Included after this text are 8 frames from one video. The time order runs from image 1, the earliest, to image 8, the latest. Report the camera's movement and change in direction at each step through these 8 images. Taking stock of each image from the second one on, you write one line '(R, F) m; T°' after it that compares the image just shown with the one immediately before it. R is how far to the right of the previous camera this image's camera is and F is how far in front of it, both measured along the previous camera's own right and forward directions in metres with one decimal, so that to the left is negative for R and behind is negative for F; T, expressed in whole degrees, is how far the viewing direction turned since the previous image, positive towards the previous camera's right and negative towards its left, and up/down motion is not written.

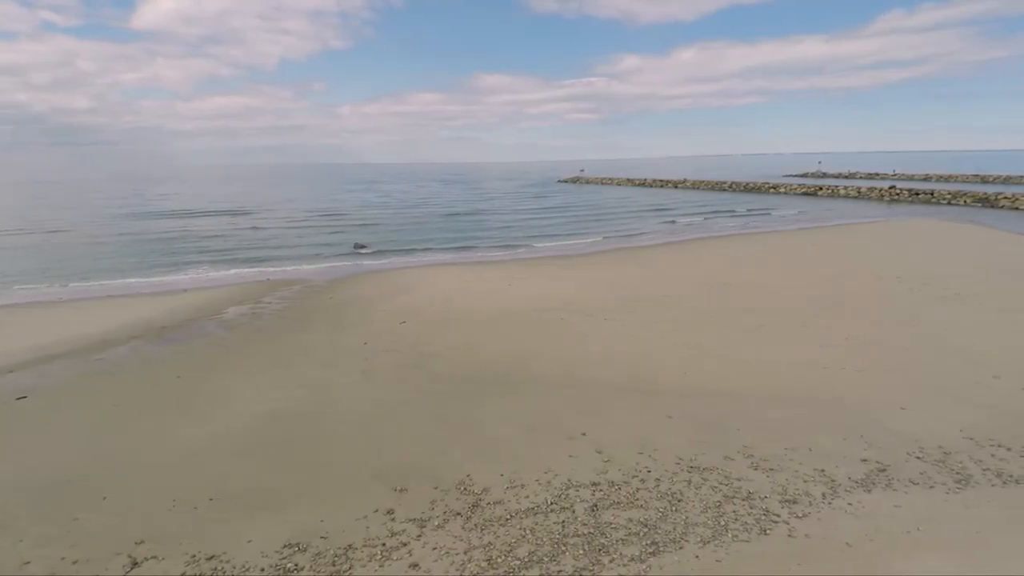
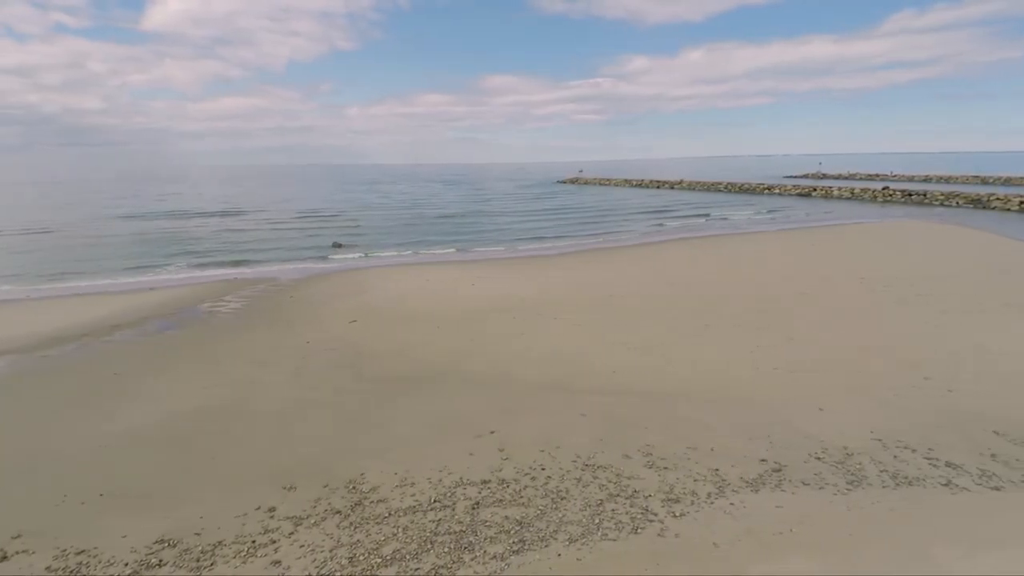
(+0.7, 0.0) m; -1°
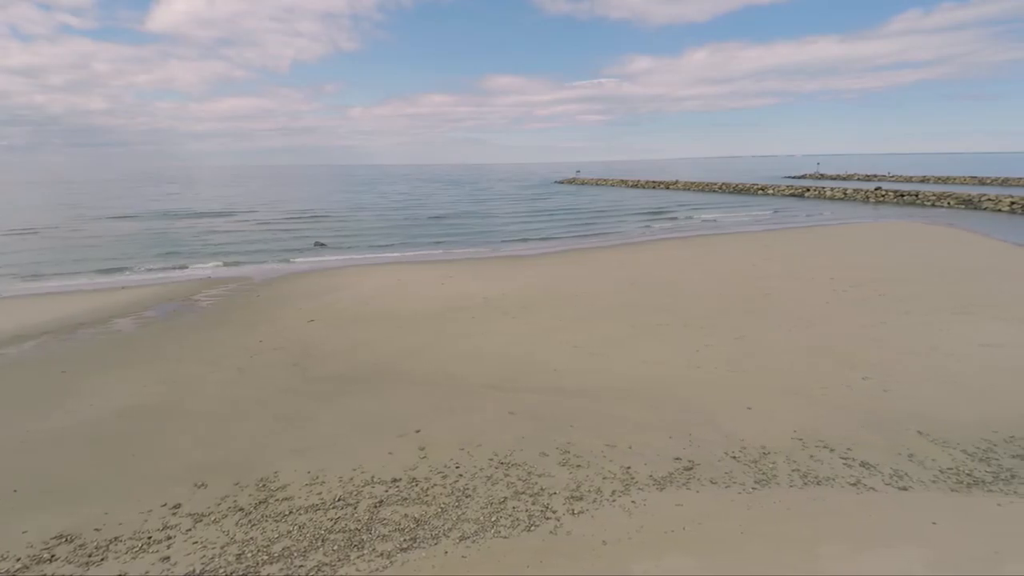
(+0.6, 0.0) m; 0°
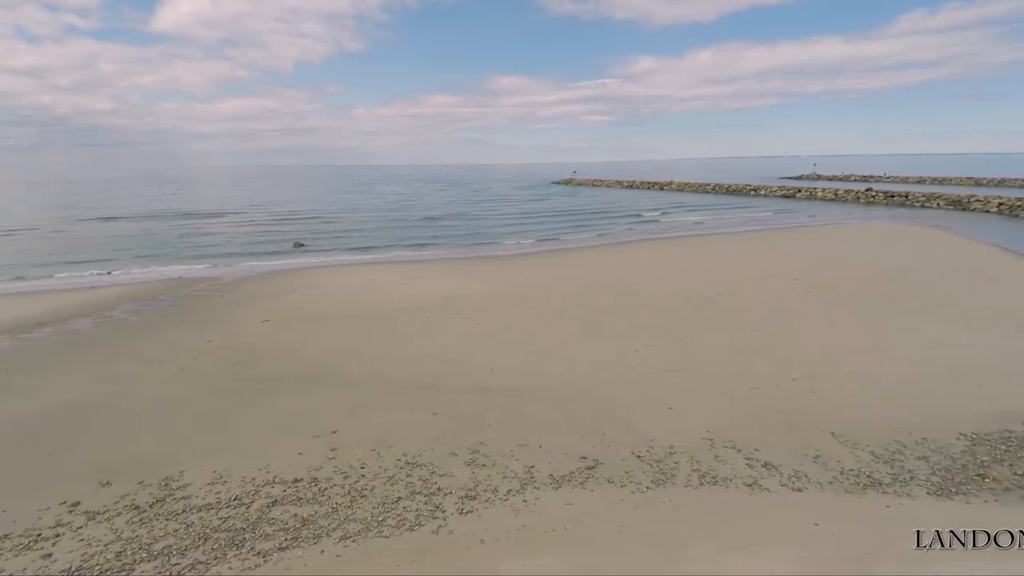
(+0.6, 0.0) m; 0°
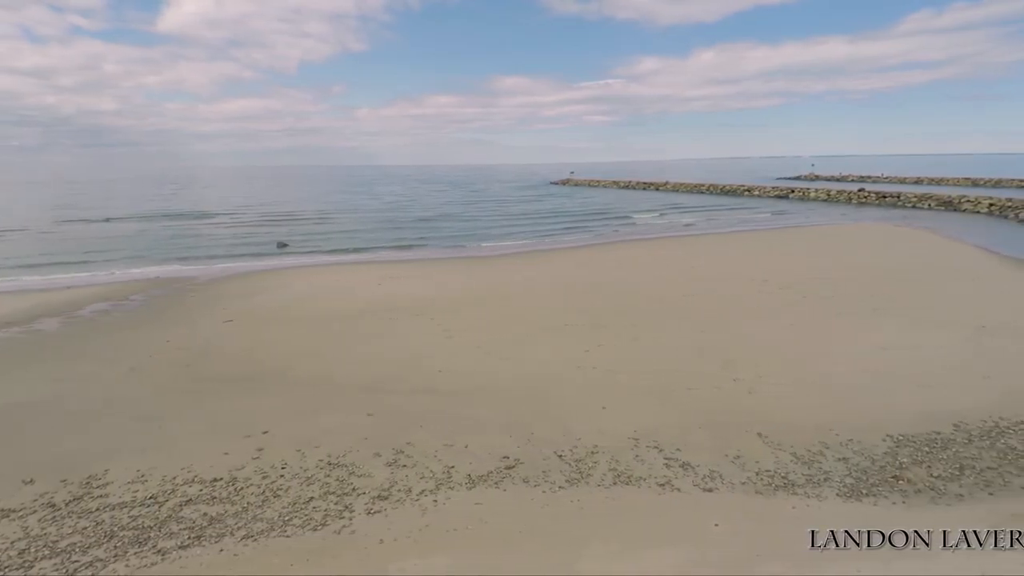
(+0.5, 0.0) m; 0°
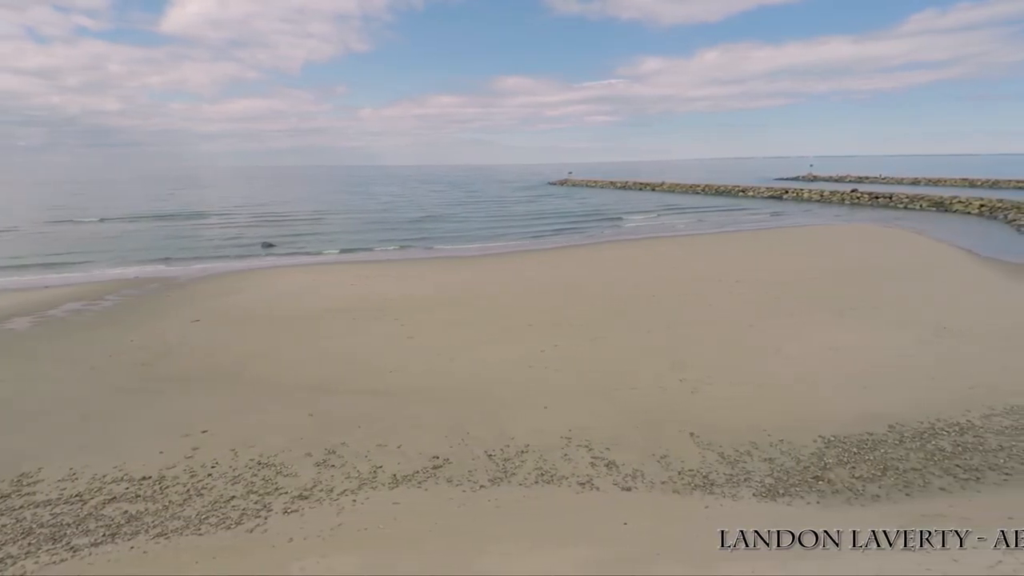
(+0.5, 0.0) m; 0°
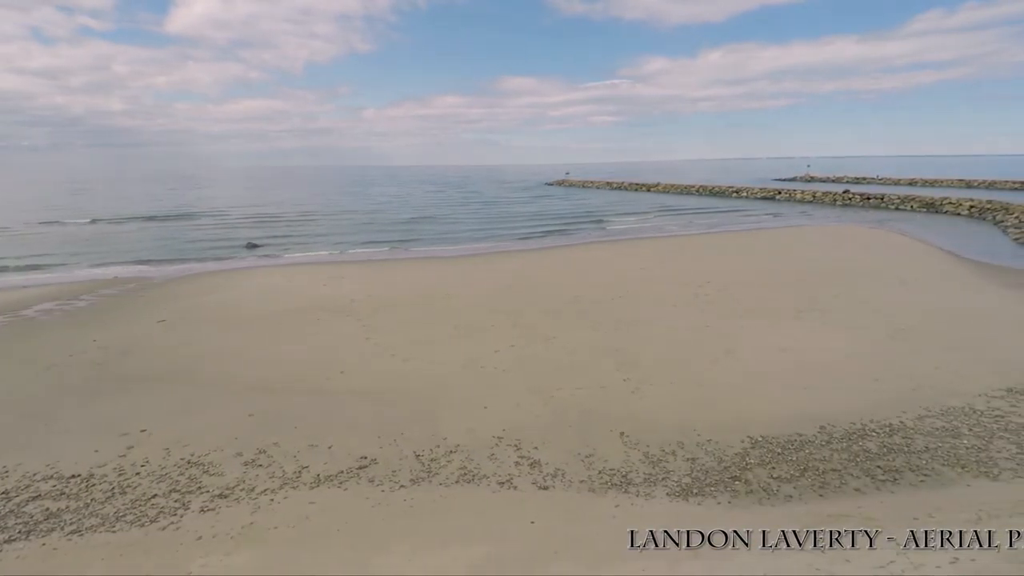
(+0.5, -0.1) m; 0°
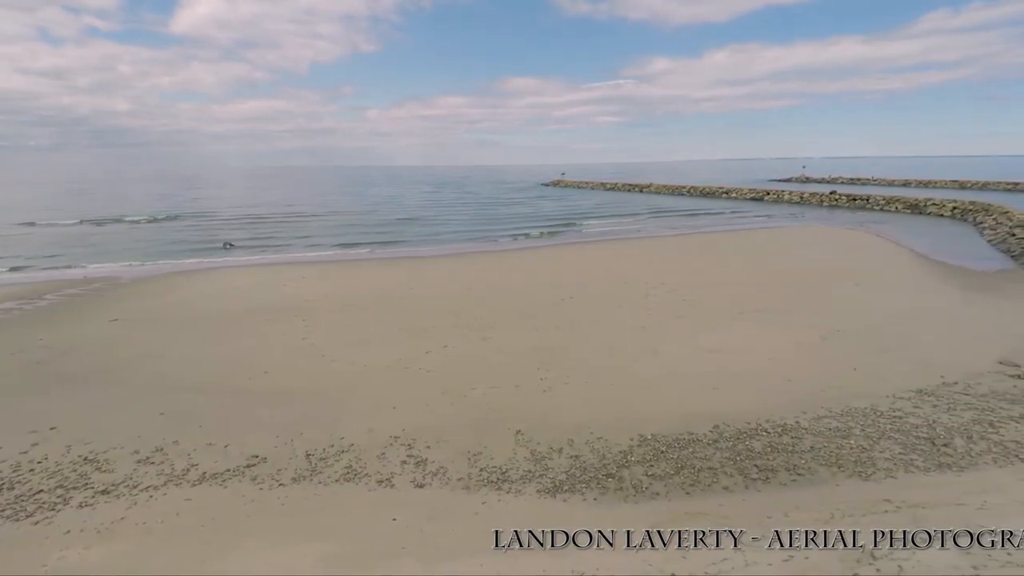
(+0.8, -0.1) m; -1°
